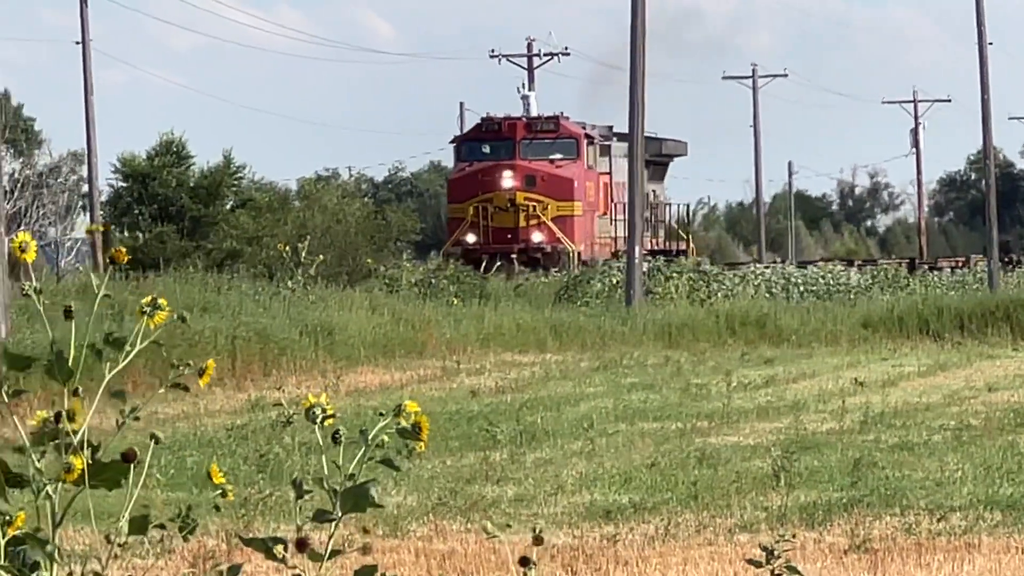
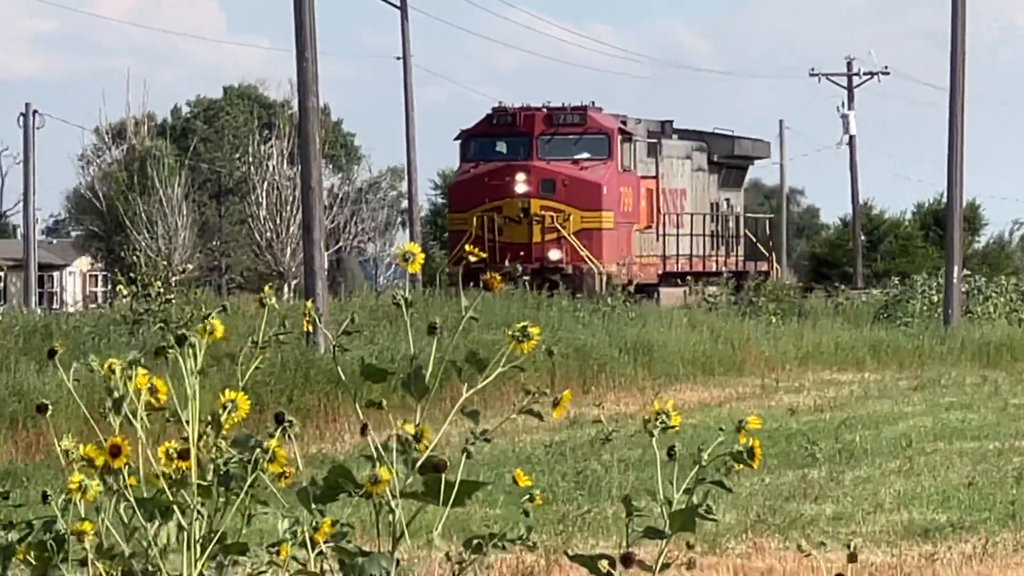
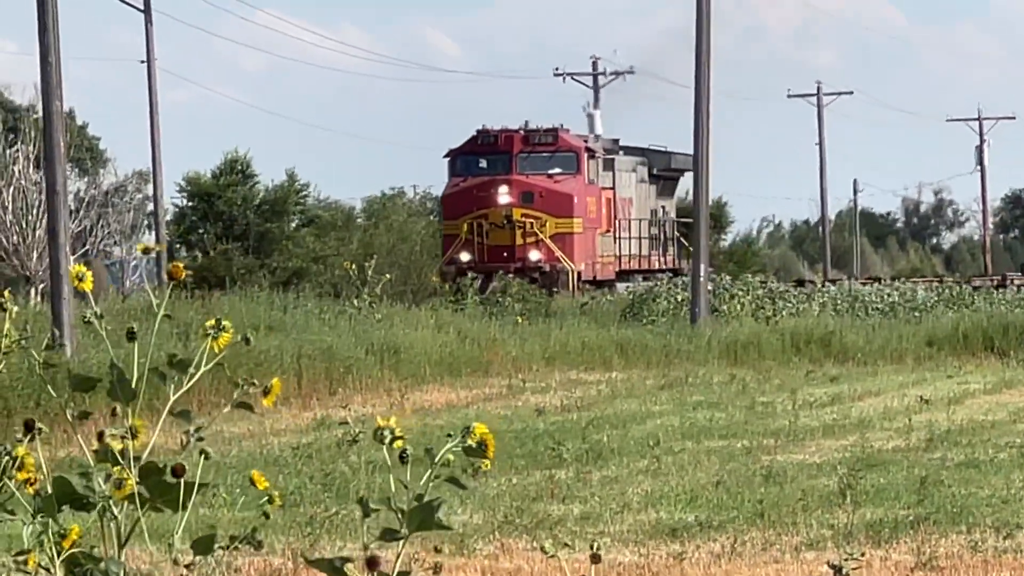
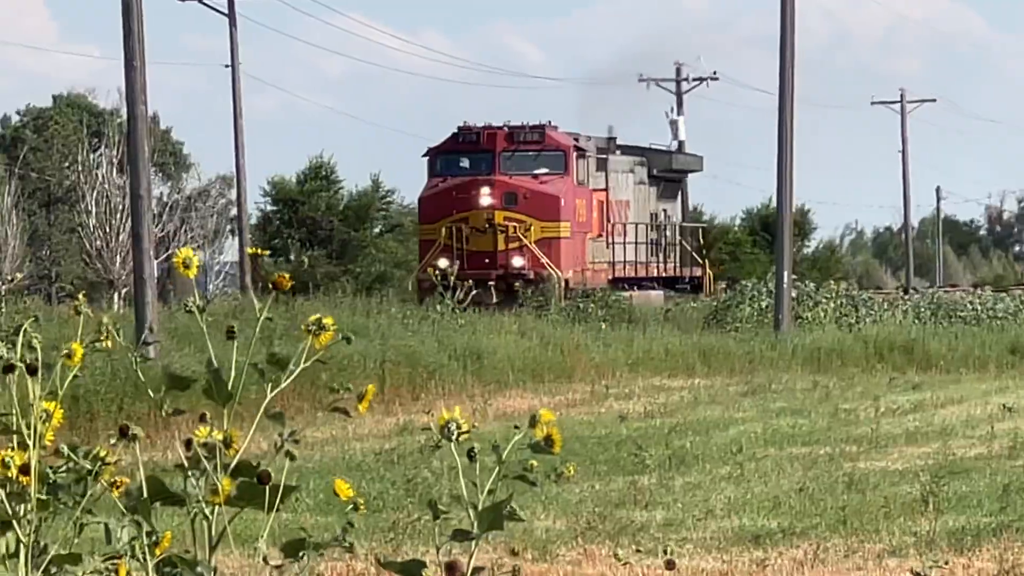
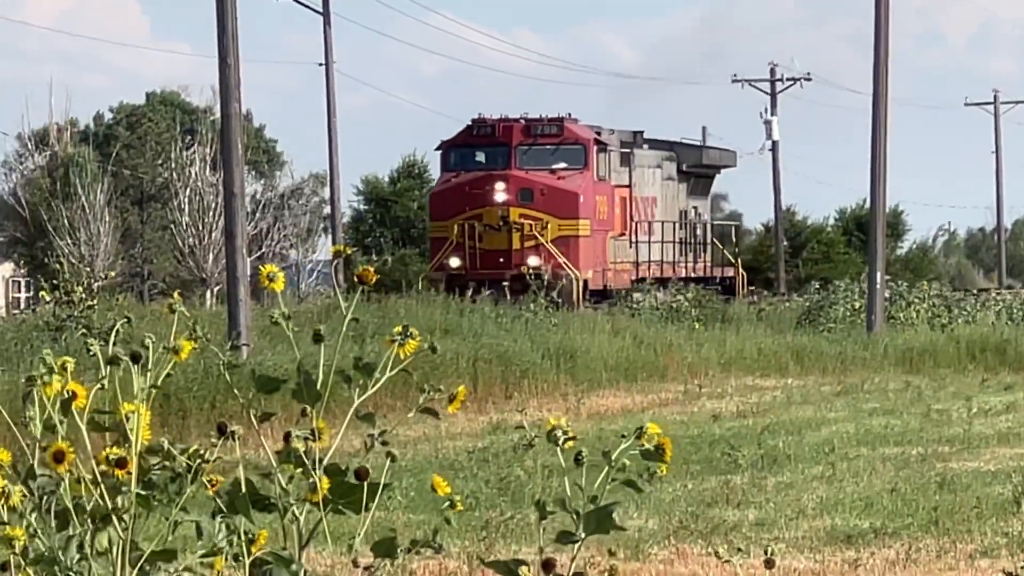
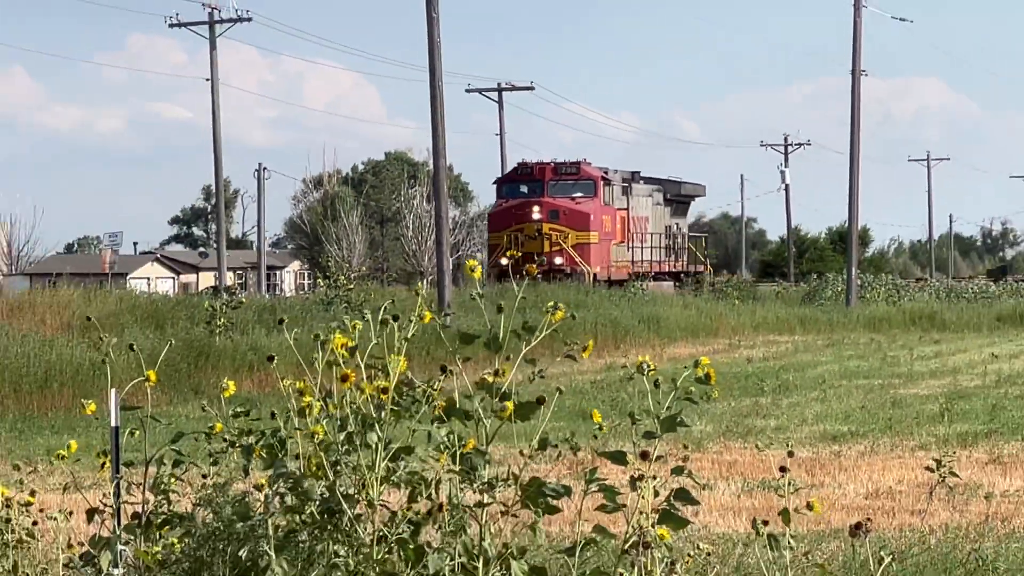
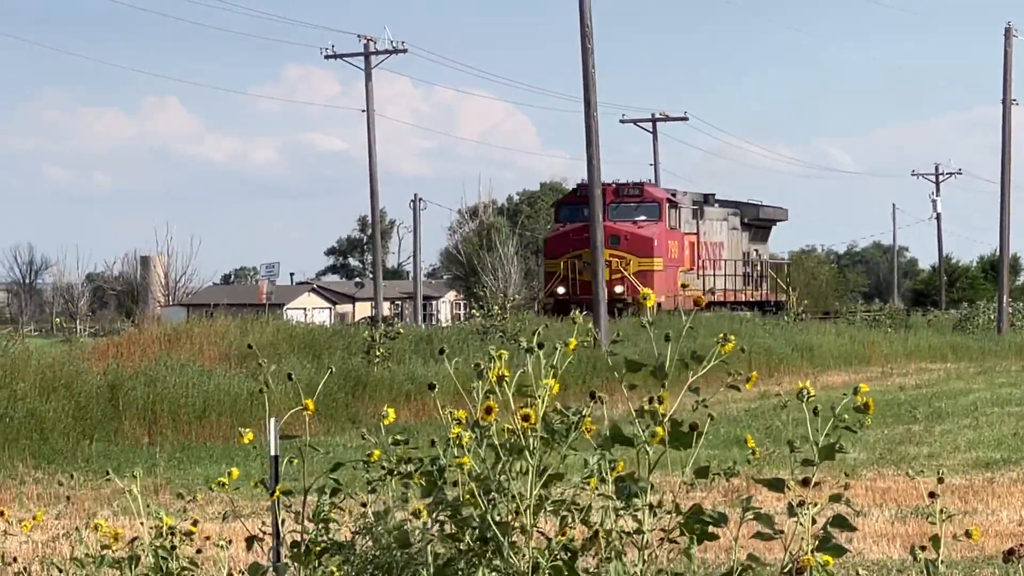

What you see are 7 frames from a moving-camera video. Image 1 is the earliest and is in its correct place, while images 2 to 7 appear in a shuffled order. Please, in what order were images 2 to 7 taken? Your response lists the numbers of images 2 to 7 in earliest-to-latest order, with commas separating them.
3, 4, 5, 2, 6, 7
